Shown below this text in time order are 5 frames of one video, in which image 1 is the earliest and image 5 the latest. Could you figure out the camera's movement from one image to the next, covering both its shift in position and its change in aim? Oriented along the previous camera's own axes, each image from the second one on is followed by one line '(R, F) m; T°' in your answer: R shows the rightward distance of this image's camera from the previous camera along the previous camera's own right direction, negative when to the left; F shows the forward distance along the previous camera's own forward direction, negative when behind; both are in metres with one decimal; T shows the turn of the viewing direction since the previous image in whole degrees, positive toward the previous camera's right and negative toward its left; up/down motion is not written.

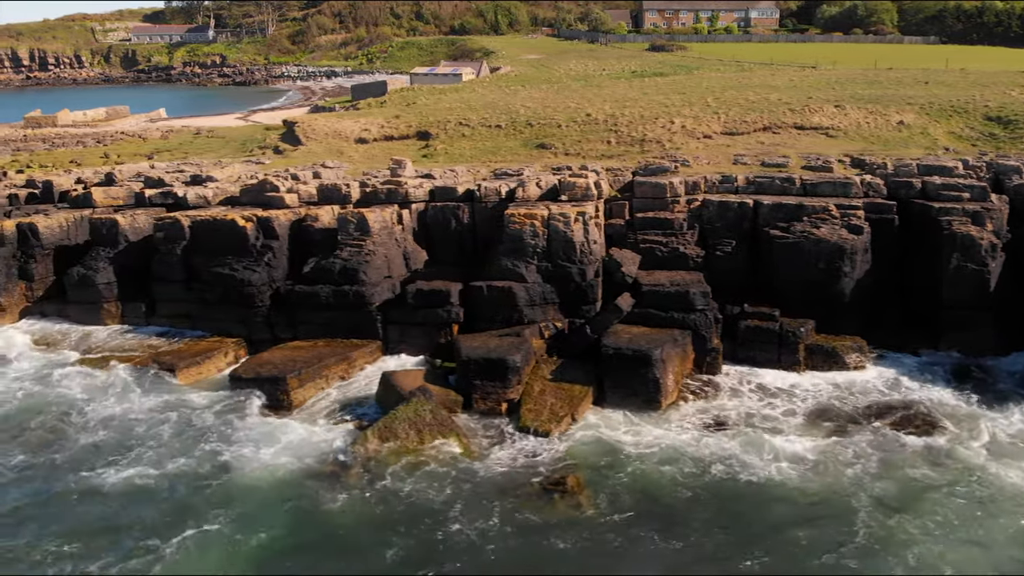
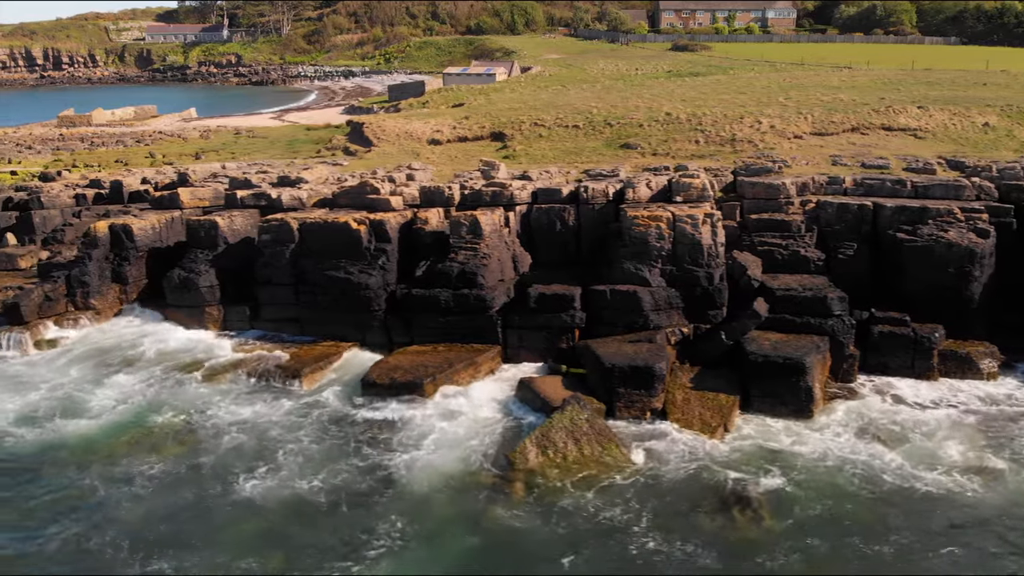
(-2.7, +0.5) m; 0°
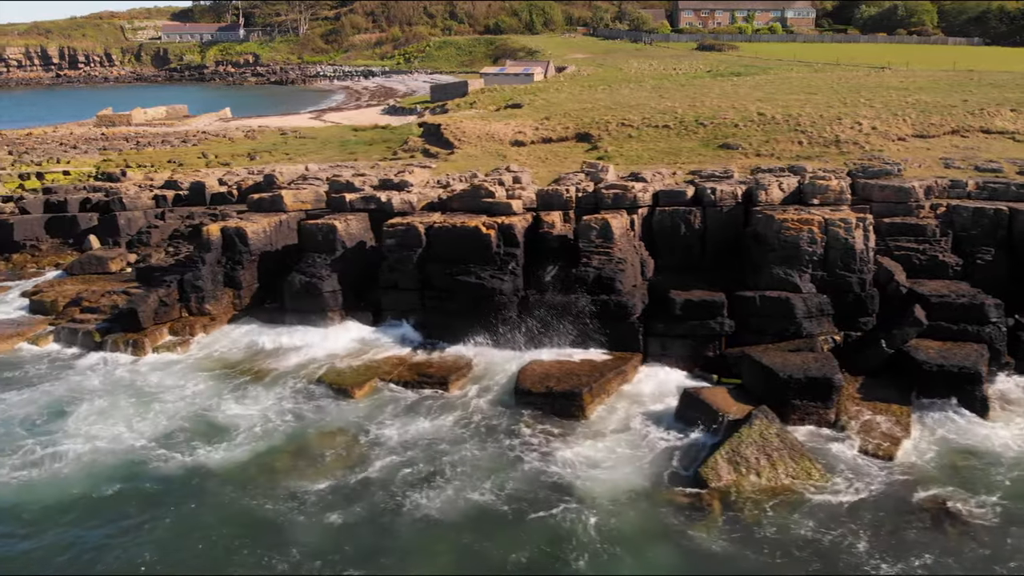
(-3.0, +0.5) m; 0°
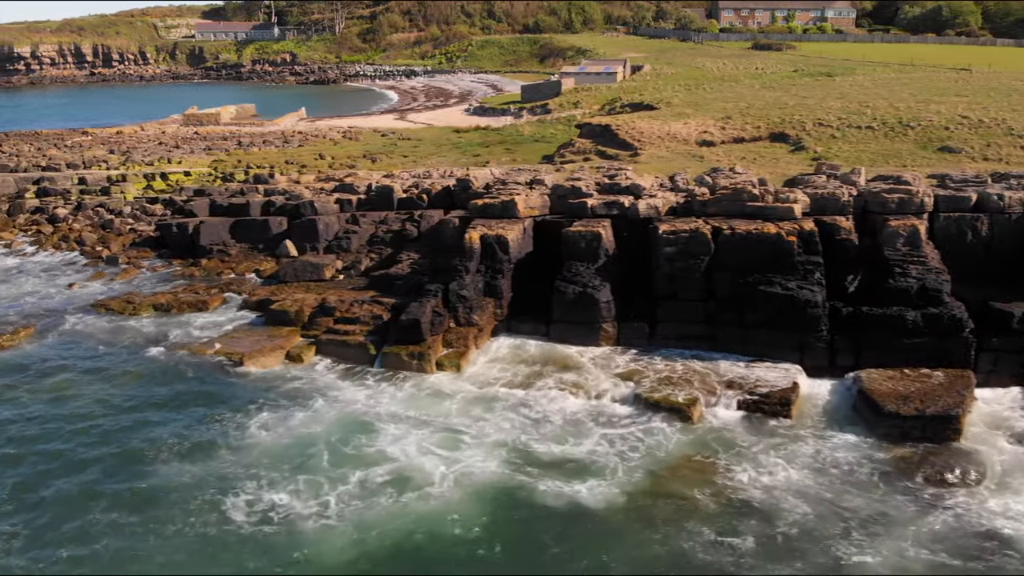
(-6.3, +0.9) m; +1°
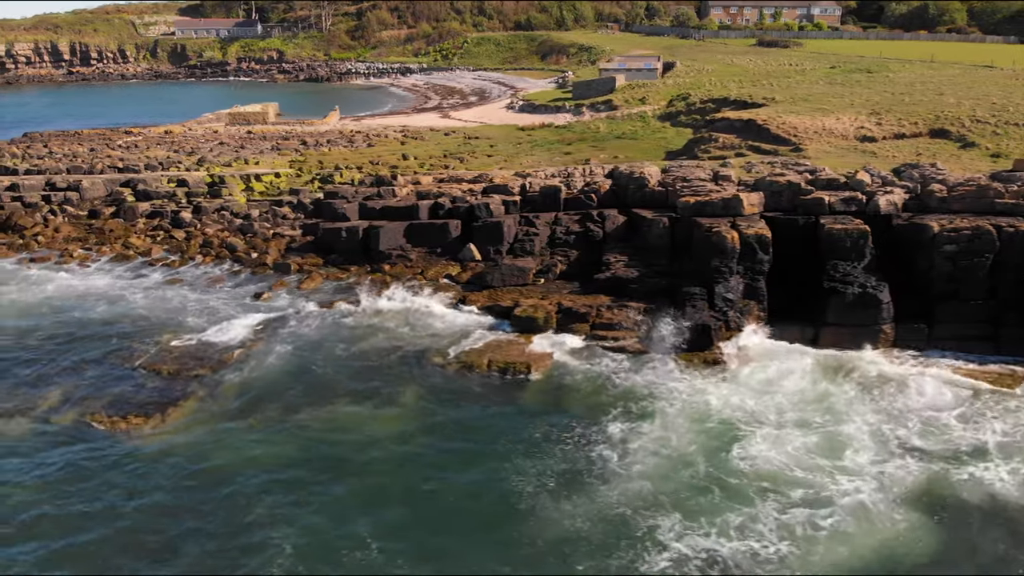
(-6.8, +0.7) m; +4°
